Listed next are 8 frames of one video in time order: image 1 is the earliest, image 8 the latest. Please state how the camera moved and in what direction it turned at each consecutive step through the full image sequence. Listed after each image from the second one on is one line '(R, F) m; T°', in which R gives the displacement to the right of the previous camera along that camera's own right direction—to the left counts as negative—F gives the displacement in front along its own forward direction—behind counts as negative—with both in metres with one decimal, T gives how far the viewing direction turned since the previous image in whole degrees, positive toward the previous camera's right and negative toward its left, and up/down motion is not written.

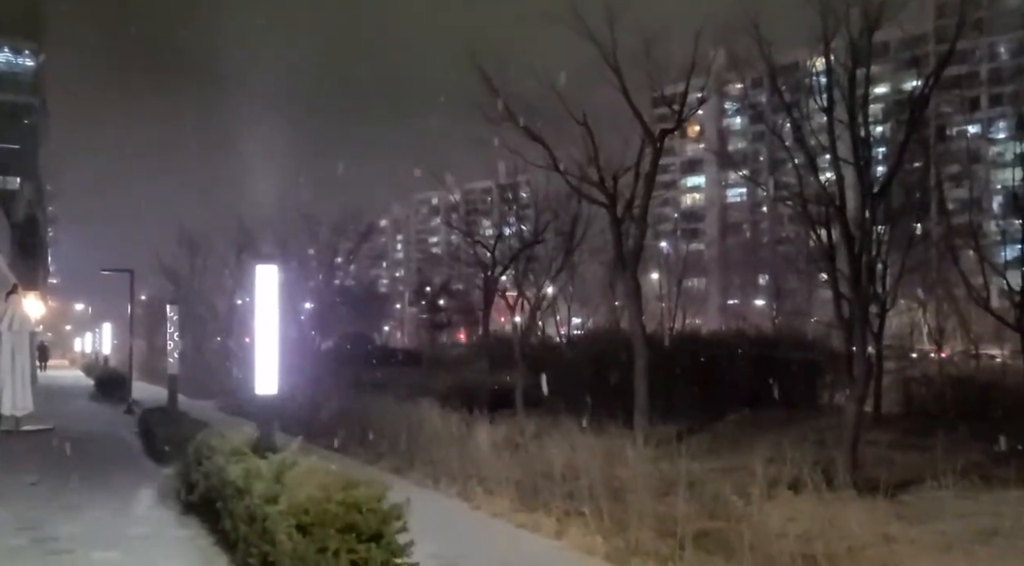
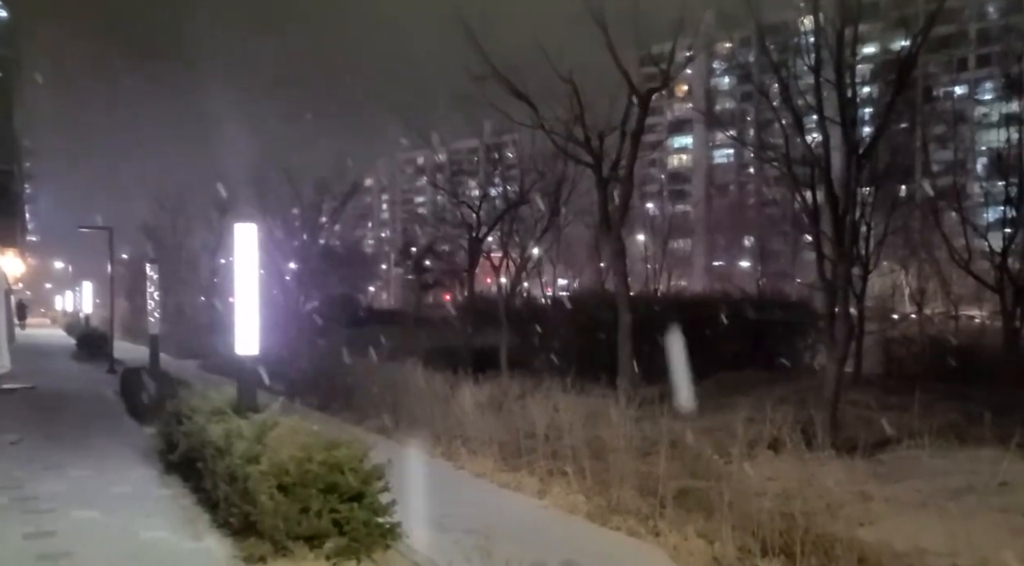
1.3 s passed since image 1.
(0.0, 0.0) m; +1°
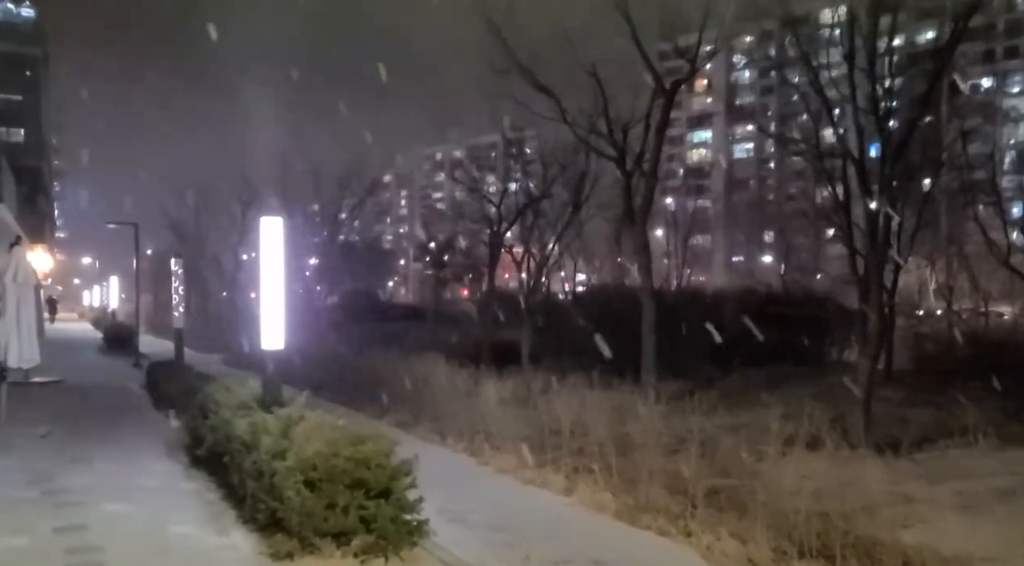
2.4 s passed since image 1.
(-0.1, +0.1) m; -1°
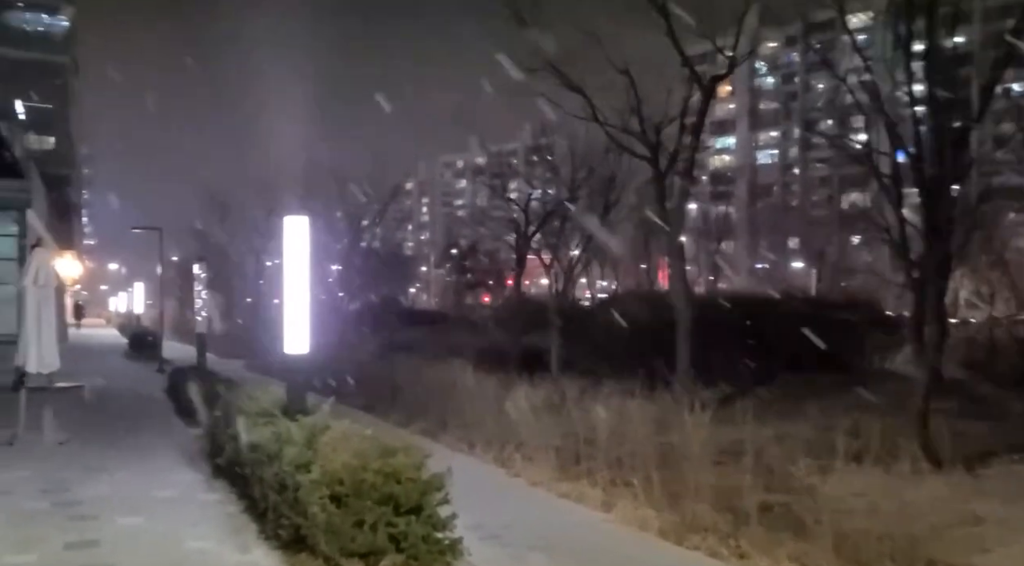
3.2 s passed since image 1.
(-0.1, +0.4) m; -1°
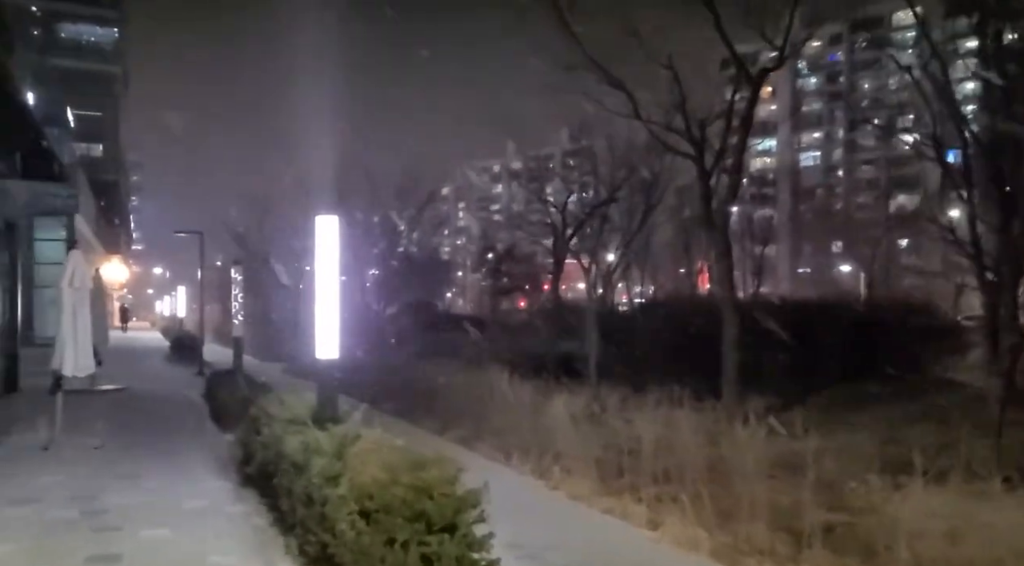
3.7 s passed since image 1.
(0.0, +0.4) m; -3°
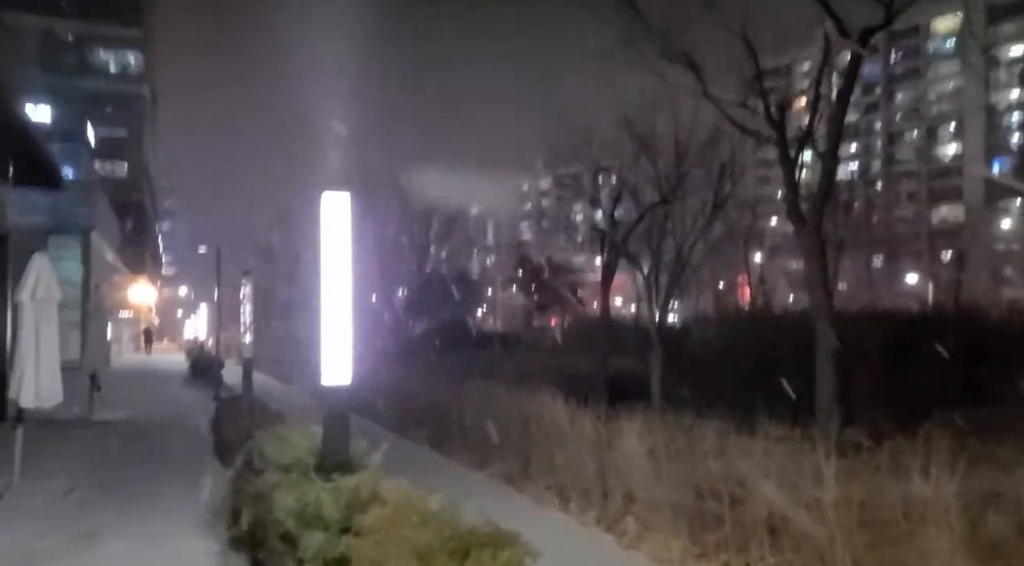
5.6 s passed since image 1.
(-0.3, +1.9) m; -2°
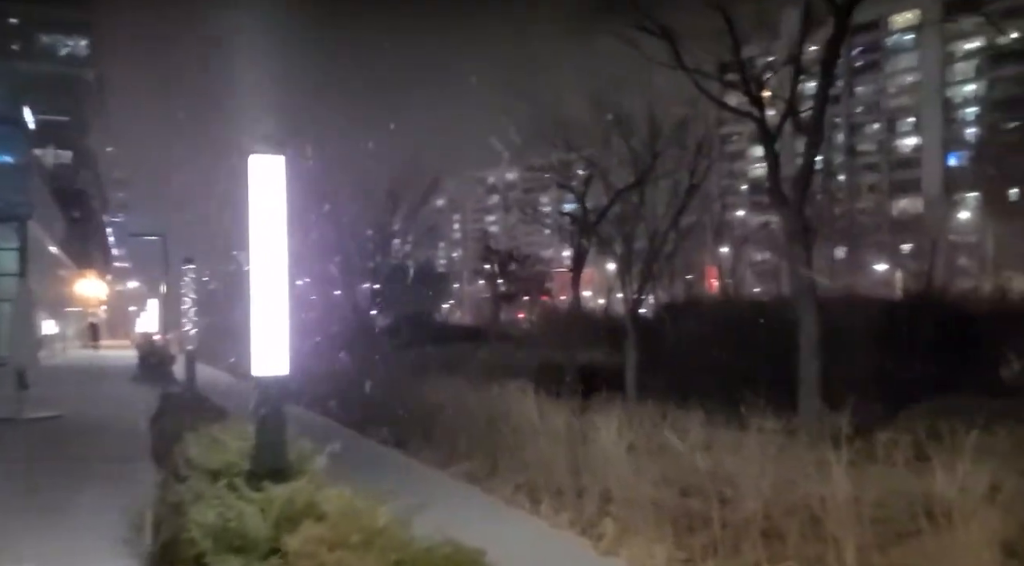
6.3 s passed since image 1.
(0.0, +0.8) m; +2°
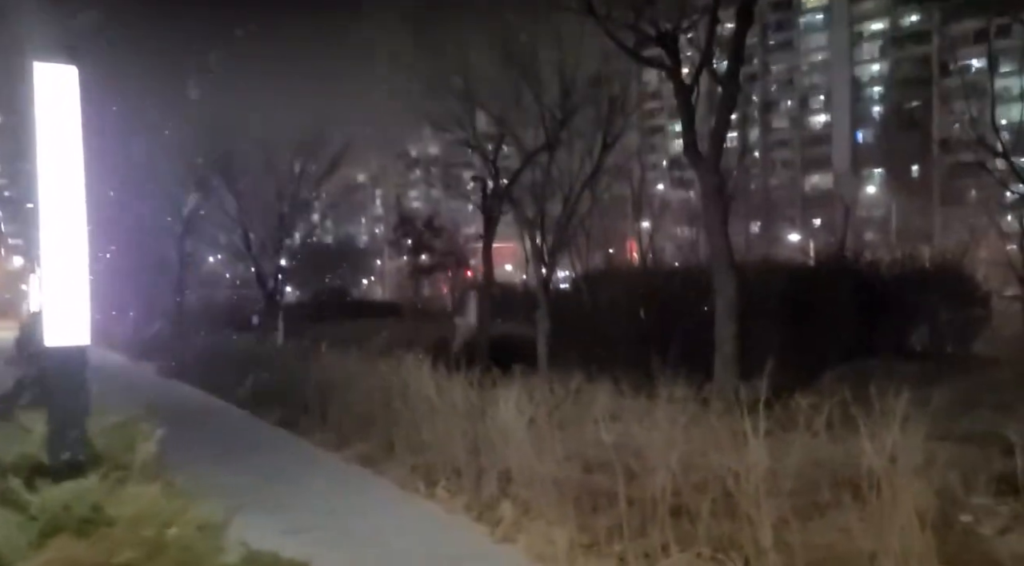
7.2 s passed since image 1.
(+0.3, +0.8) m; +5°
